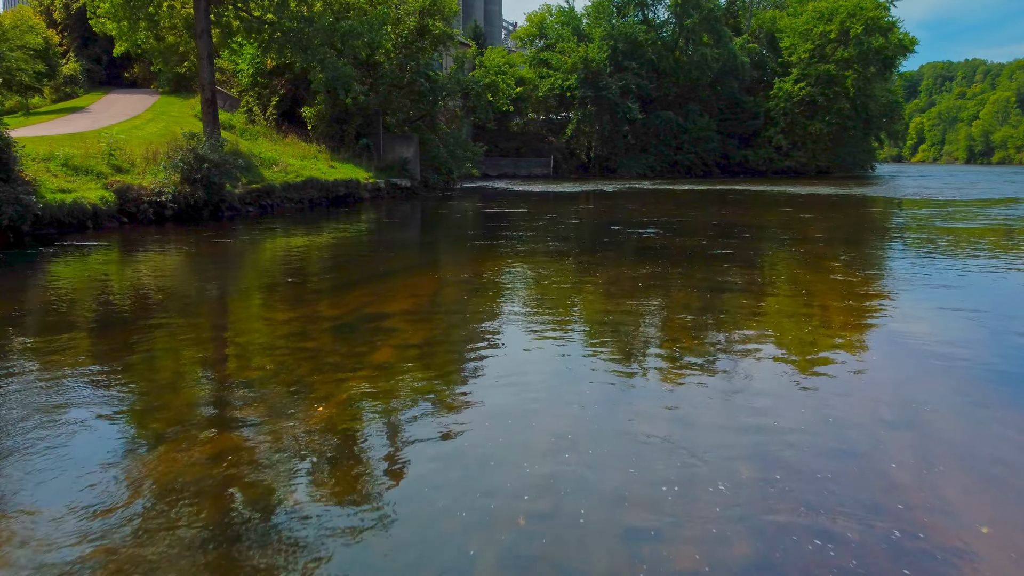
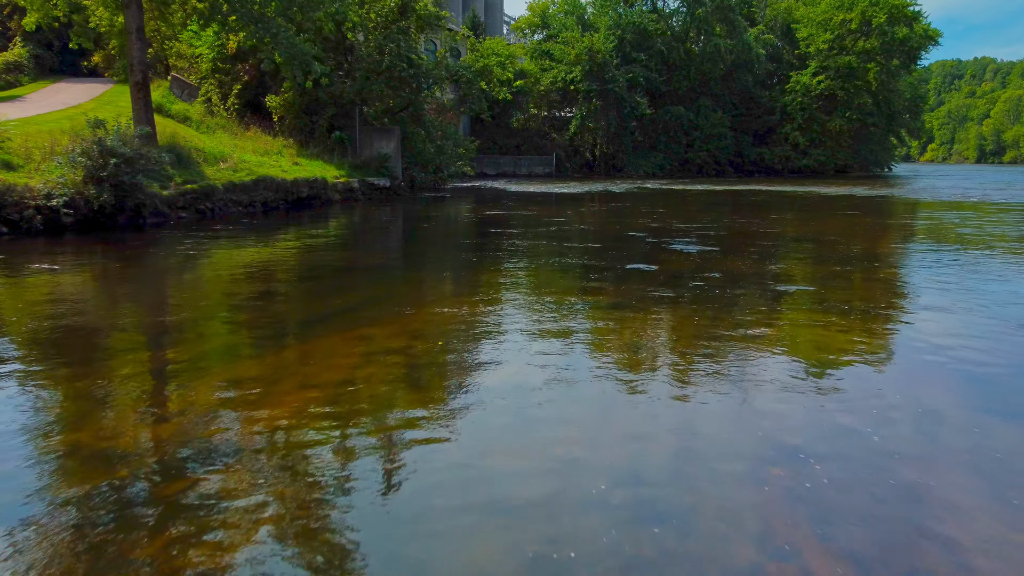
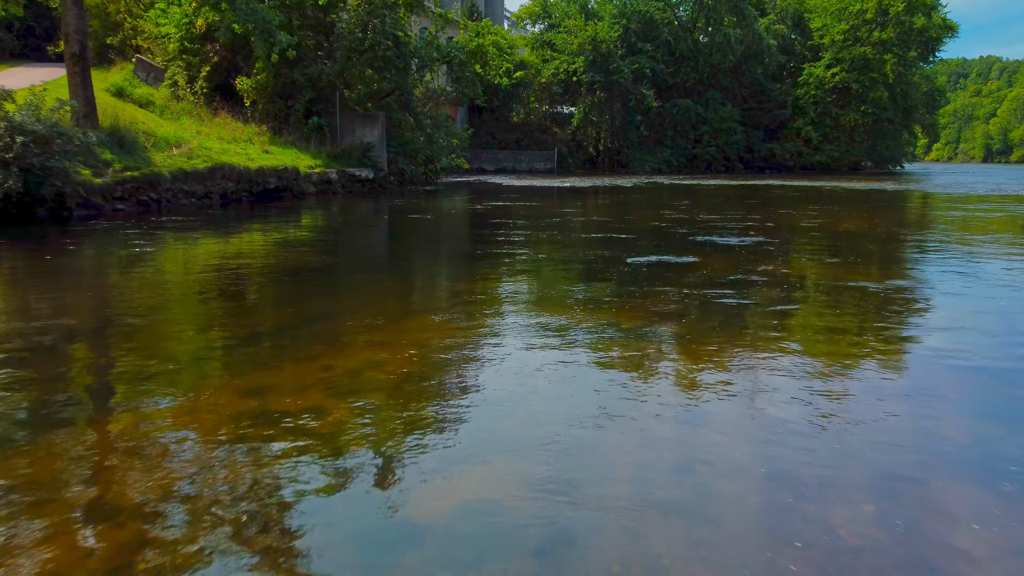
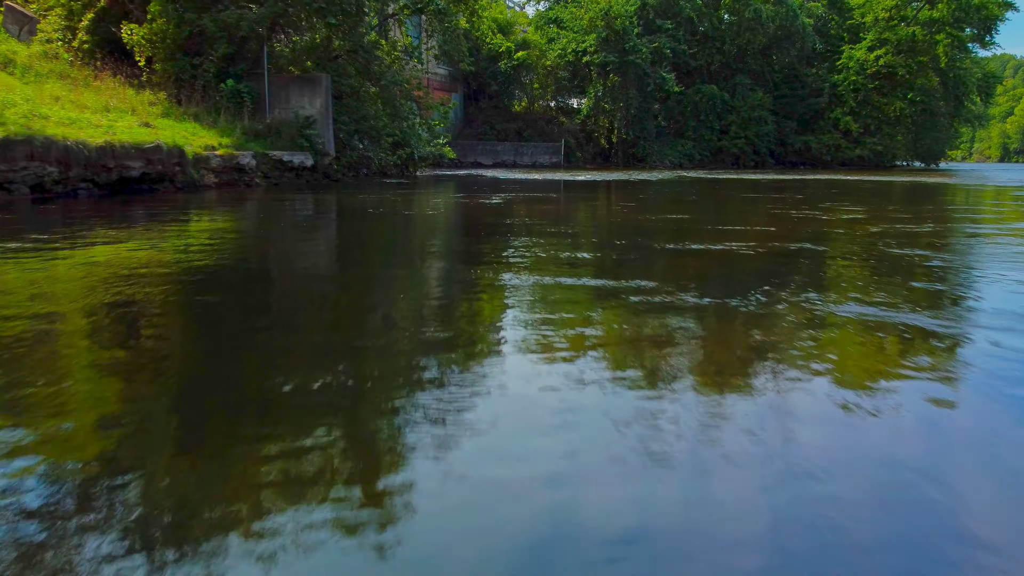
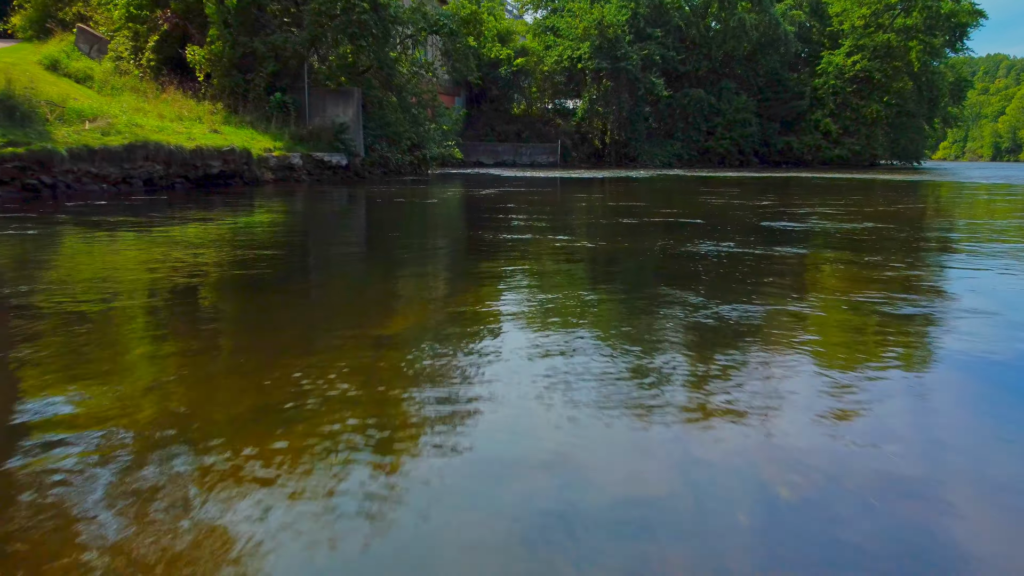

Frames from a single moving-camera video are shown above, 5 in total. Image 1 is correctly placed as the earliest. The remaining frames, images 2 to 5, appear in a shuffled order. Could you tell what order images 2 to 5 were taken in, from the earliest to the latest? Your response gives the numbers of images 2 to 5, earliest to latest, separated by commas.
2, 3, 5, 4
